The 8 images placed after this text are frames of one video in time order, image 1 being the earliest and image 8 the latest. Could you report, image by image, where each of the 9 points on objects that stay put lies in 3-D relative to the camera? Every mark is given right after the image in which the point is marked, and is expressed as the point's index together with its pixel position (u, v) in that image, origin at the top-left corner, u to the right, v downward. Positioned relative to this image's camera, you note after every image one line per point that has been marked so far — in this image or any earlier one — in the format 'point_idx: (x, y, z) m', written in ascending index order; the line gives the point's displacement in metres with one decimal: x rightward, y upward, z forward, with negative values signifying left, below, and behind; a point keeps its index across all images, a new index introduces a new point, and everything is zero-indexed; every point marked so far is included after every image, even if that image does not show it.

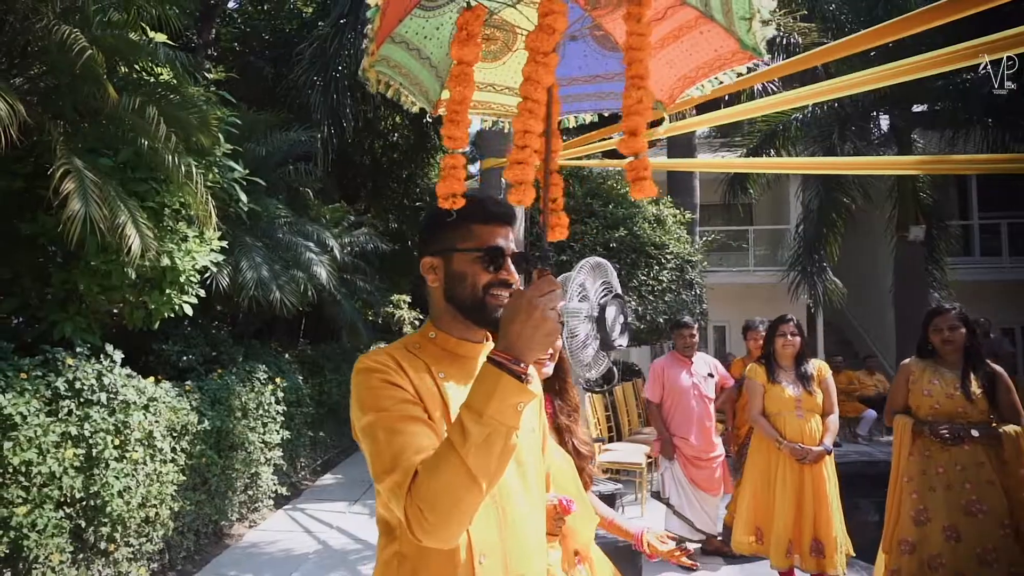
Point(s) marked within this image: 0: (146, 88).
0: (-2.4, +1.3, +4.6) m
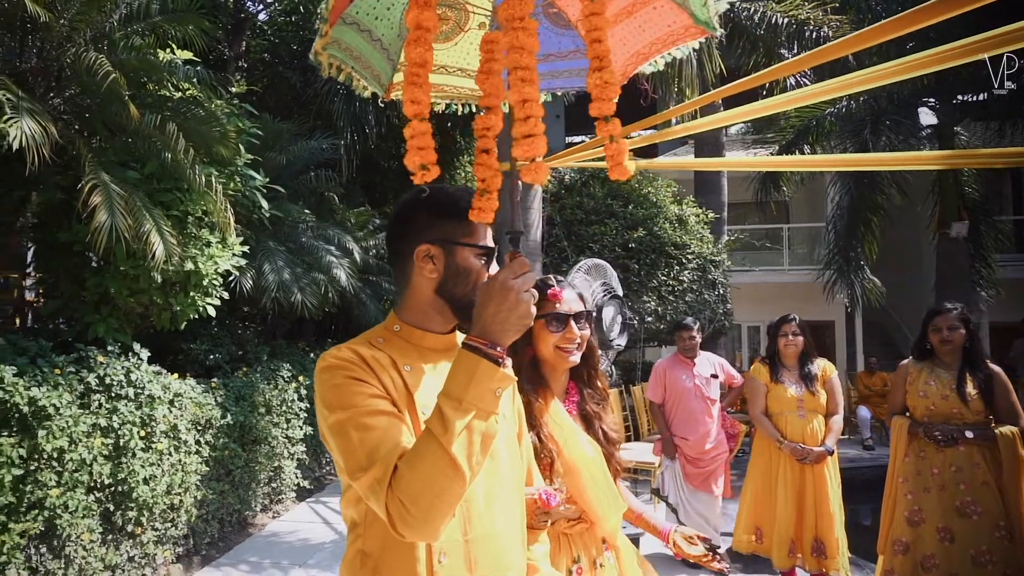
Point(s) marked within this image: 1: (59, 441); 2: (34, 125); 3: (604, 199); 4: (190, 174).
0: (-2.4, +1.3, +4.9) m
1: (-2.7, -0.9, +4.1) m
2: (-2.8, +0.9, +4.1) m
3: (+1.1, +1.0, +8.1) m
4: (-2.2, +0.8, +4.8) m
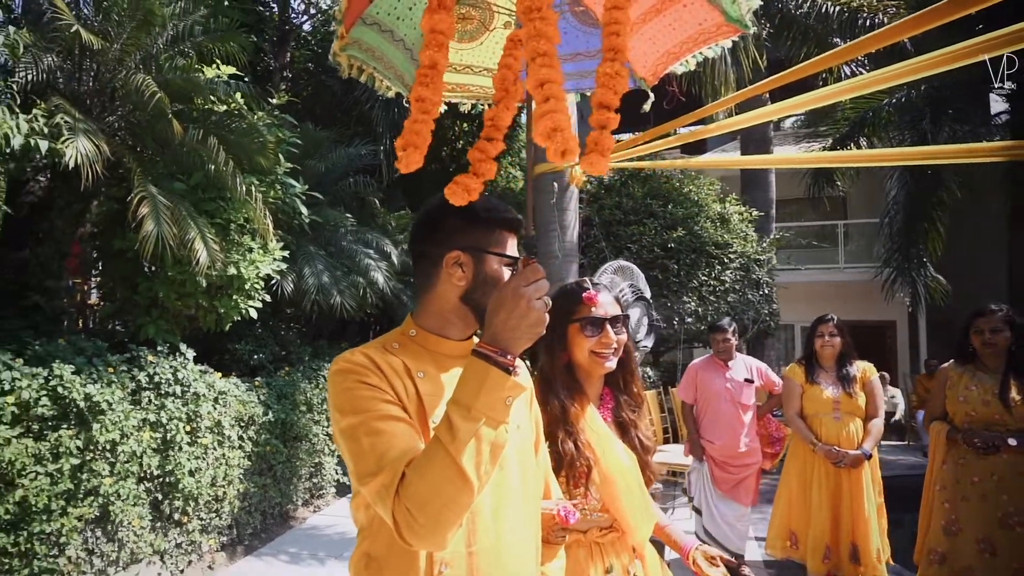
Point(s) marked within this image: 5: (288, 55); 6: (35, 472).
0: (-2.3, +1.3, +5.2) m
1: (-2.5, -0.9, +4.4) m
2: (-2.7, +0.9, +4.4) m
3: (+1.5, +1.0, +8.1) m
4: (-2.0, +0.8, +5.0) m
5: (-2.7, +2.8, +8.3) m
6: (-2.7, -1.0, +4.0) m
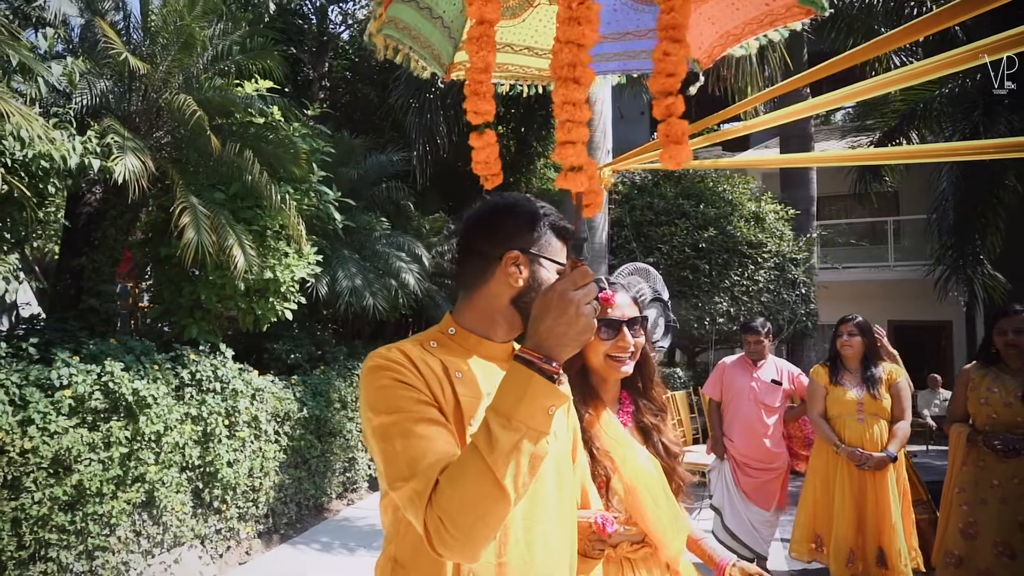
0: (-2.1, +1.2, +5.5) m
1: (-2.4, -0.9, +4.7) m
2: (-2.6, +0.9, +4.8) m
3: (+1.9, +1.0, +8.1) m
4: (-1.9, +0.7, +5.3) m
5: (-2.3, +2.8, +8.6) m
6: (-2.7, -1.1, +4.3) m
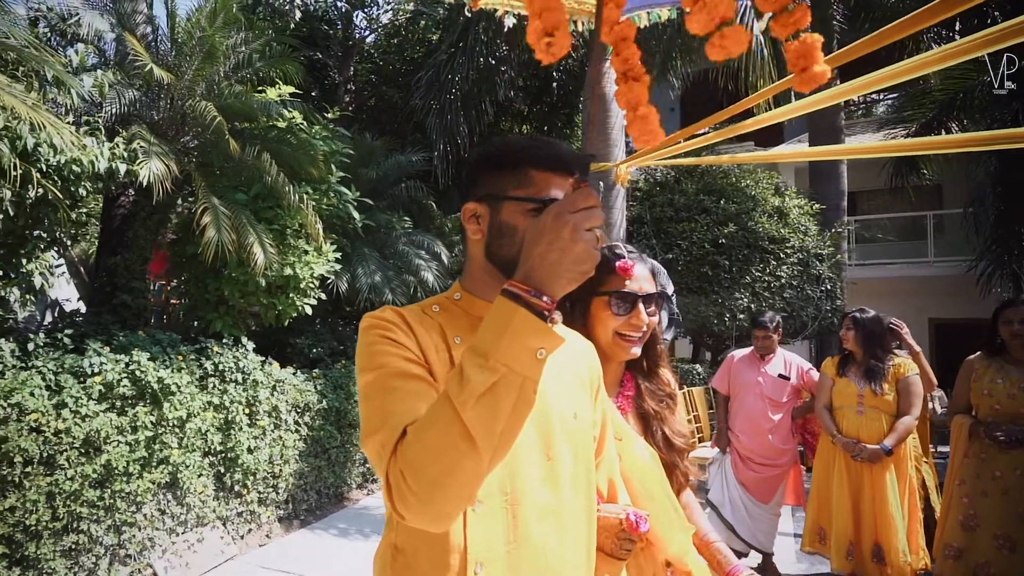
0: (-2.0, +1.3, +5.8) m
1: (-2.4, -0.9, +5.0) m
2: (-2.6, +0.9, +5.1) m
3: (+2.2, +1.1, +8.1) m
4: (-1.9, +0.8, +5.6) m
5: (-2.0, +2.8, +8.9) m
6: (-2.7, -1.0, +4.7) m
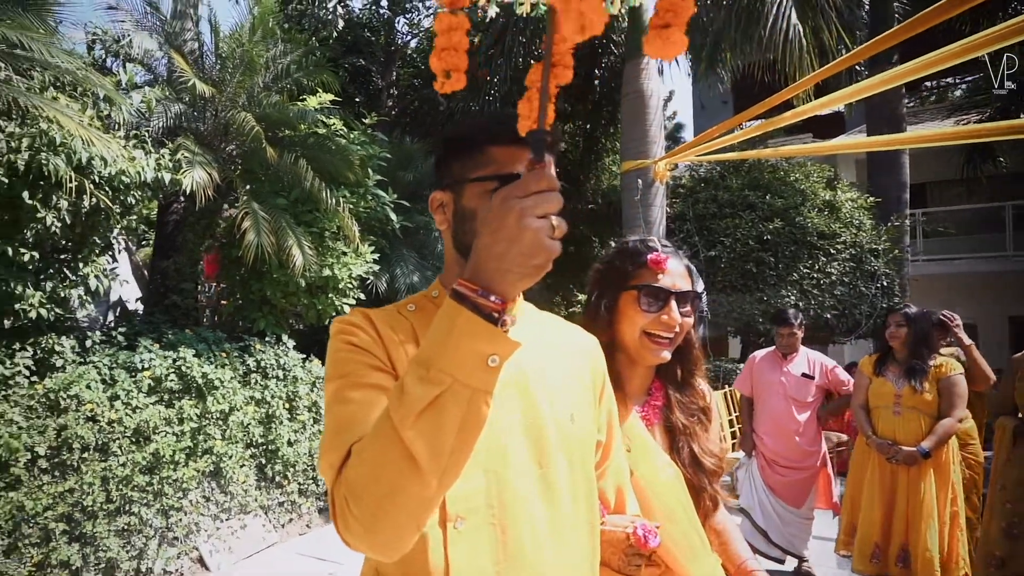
0: (-1.8, +1.3, +6.1) m
1: (-2.3, -0.9, +5.3) m
2: (-2.4, +0.9, +5.4) m
3: (+2.6, +1.1, +7.9) m
4: (-1.6, +0.8, +5.8) m
5: (-1.5, +2.8, +9.2) m
6: (-2.5, -1.0, +5.0) m
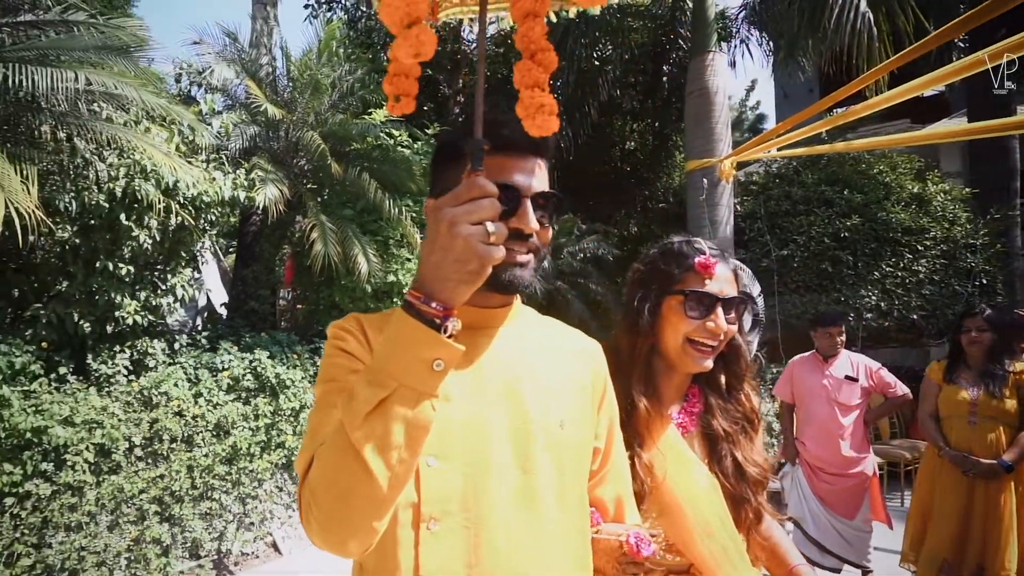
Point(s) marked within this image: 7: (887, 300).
0: (-1.3, +1.2, +6.4) m
1: (-1.9, -1.0, +5.8) m
2: (-2.0, +0.8, +5.9) m
3: (+3.3, +1.1, +7.5) m
4: (-1.2, +0.7, +6.2) m
5: (-0.5, +2.8, +9.4) m
6: (-2.2, -1.1, +5.5) m
7: (+3.9, -0.1, +7.1) m
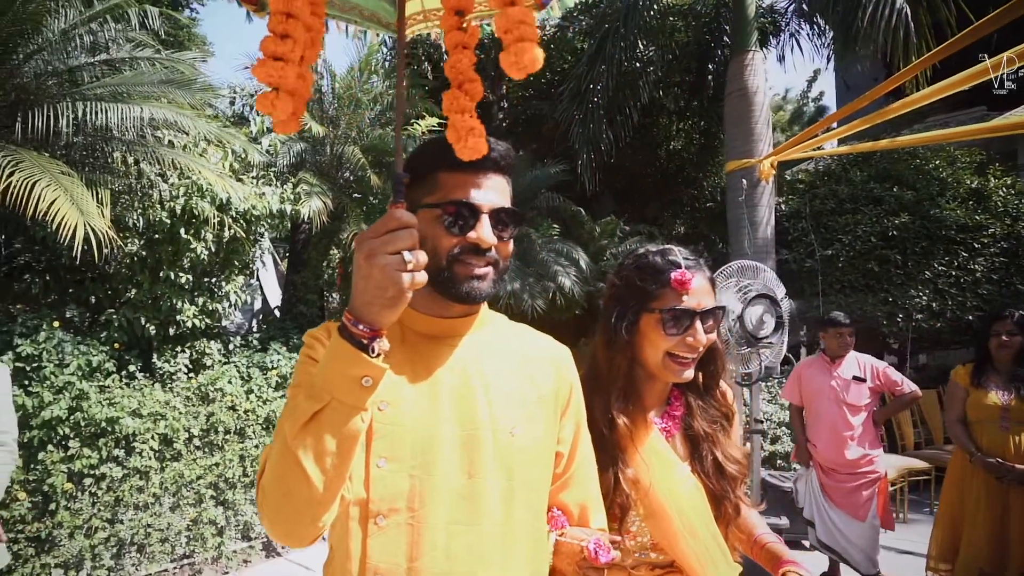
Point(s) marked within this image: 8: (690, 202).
0: (-1.0, +1.2, +6.8) m
1: (-1.6, -1.0, +6.2) m
2: (-1.8, +0.8, +6.4) m
3: (+3.7, +1.1, +7.2) m
4: (-0.9, +0.7, +6.5) m
5: (+0.2, +2.8, +9.6) m
6: (-2.0, -1.2, +6.0) m
7: (+4.2, -0.1, +6.7) m
8: (+2.6, +1.2, +9.8) m
